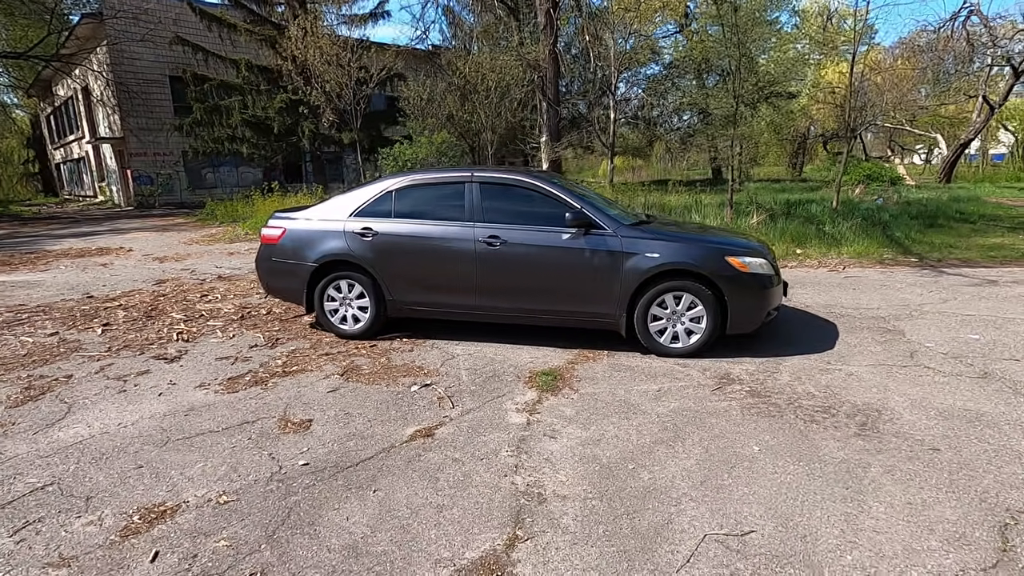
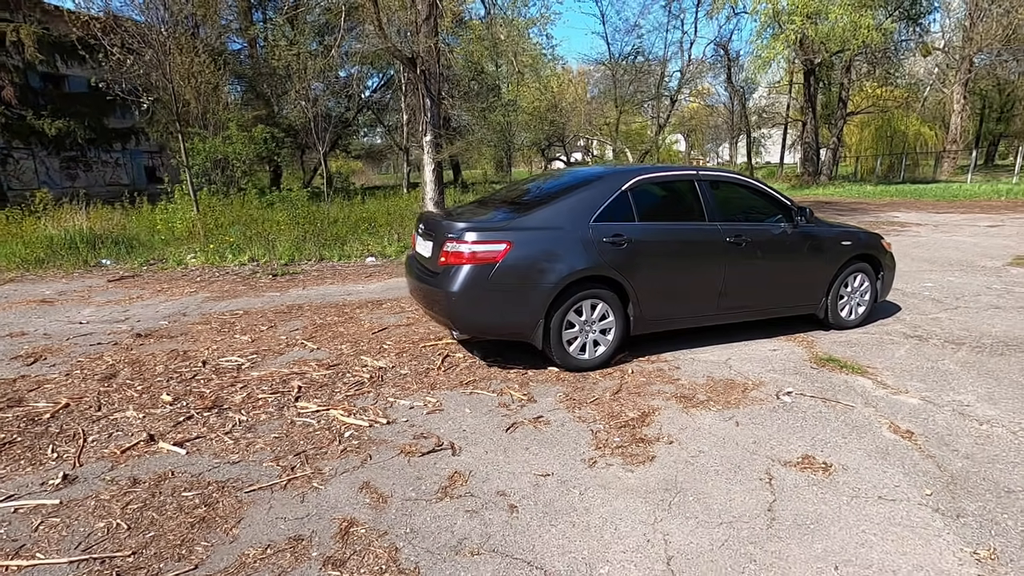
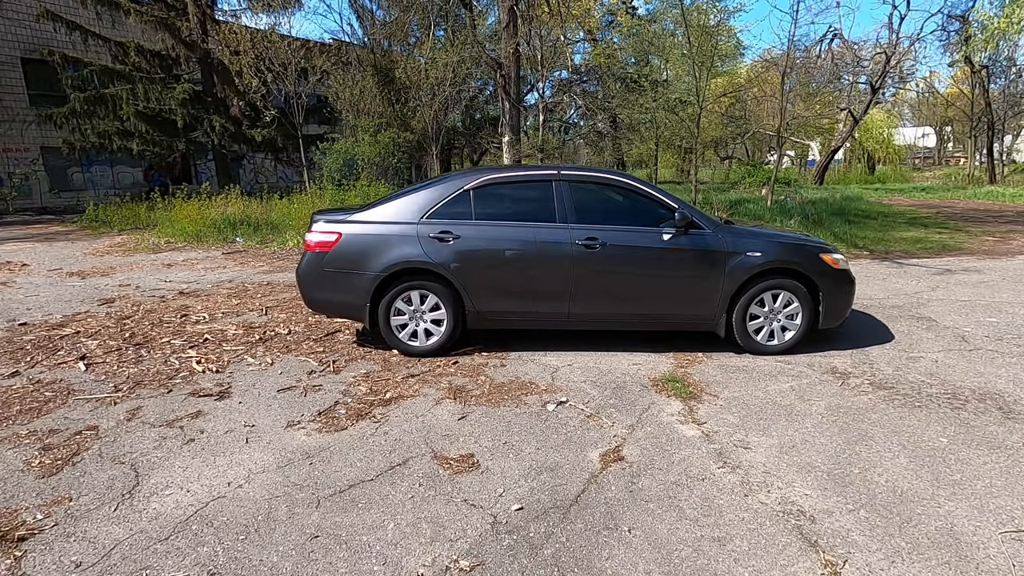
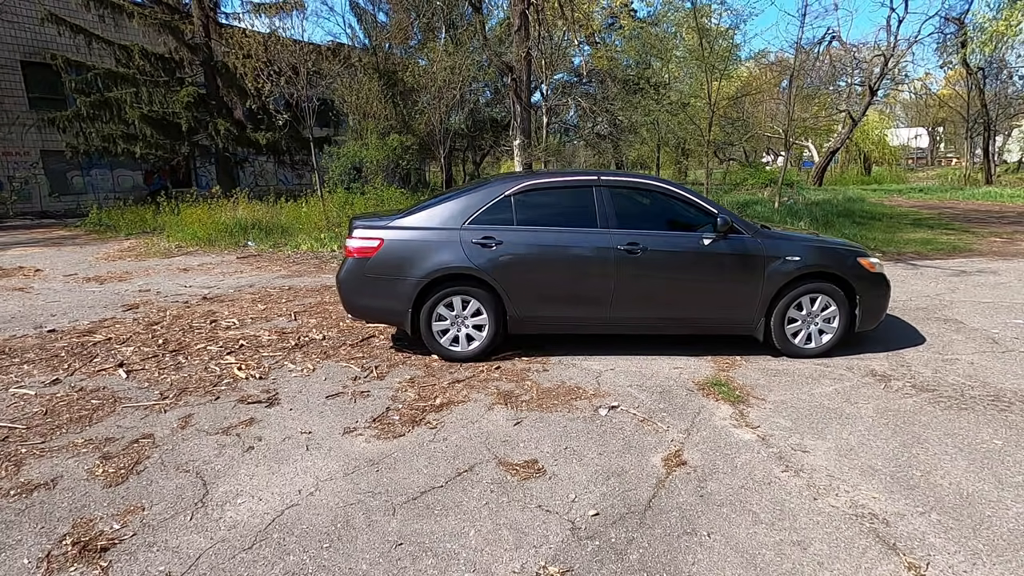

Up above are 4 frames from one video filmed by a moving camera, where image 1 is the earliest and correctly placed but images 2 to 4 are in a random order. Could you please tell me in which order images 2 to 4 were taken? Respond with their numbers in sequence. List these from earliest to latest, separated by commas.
3, 4, 2
